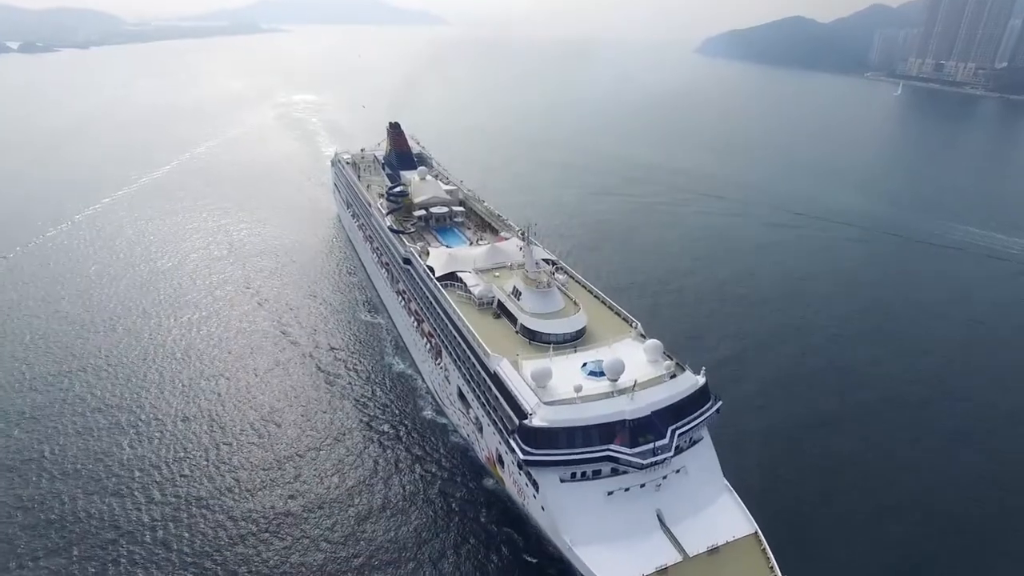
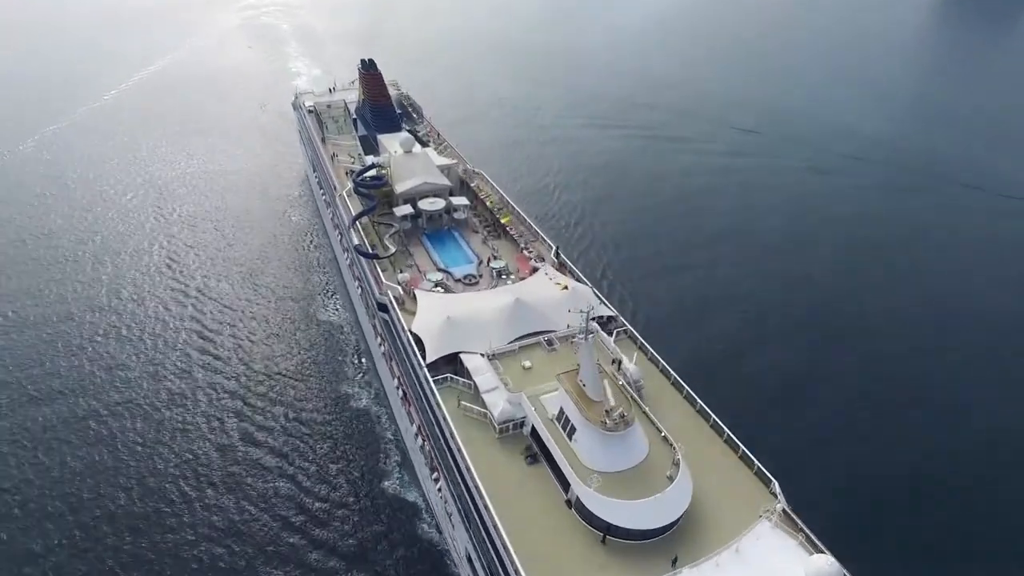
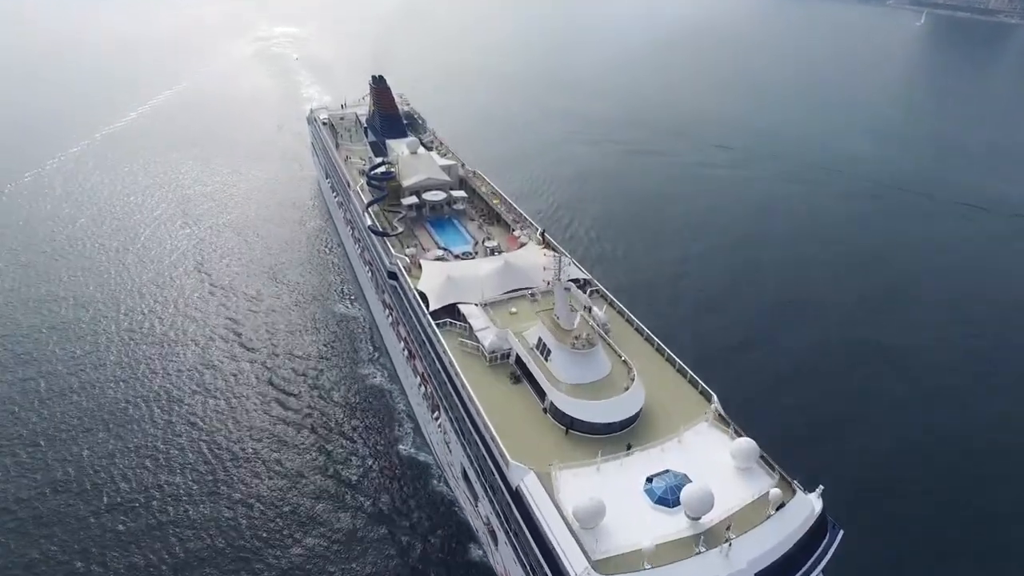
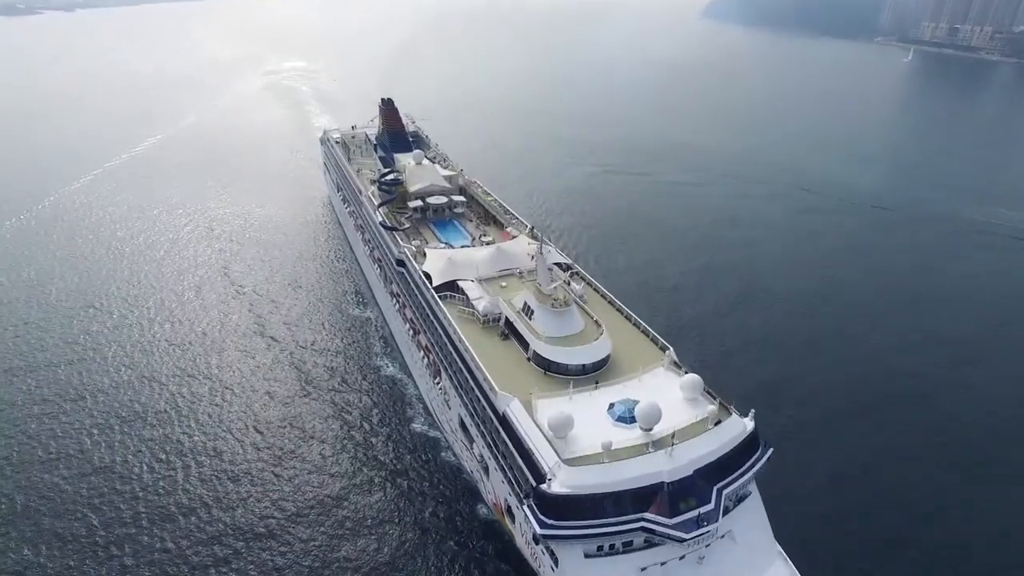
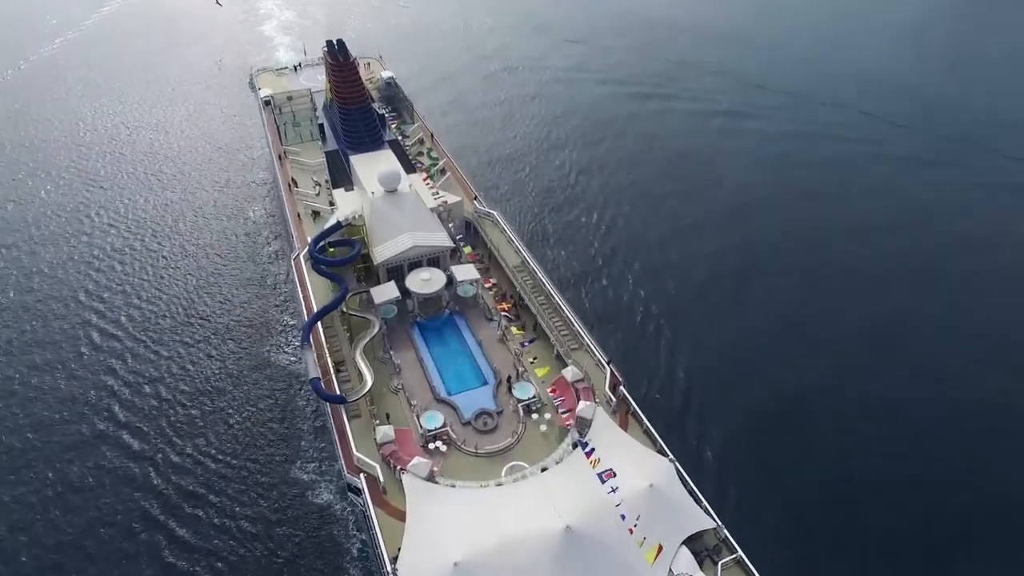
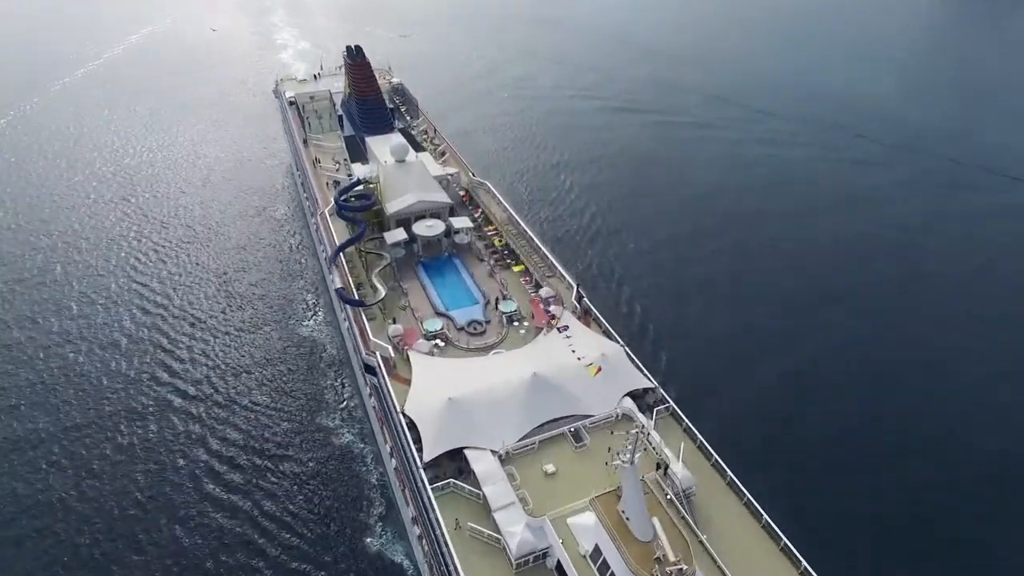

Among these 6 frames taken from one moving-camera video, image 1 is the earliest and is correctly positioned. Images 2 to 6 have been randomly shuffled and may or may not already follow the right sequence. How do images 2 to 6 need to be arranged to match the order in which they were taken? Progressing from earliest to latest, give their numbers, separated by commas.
4, 3, 2, 6, 5
